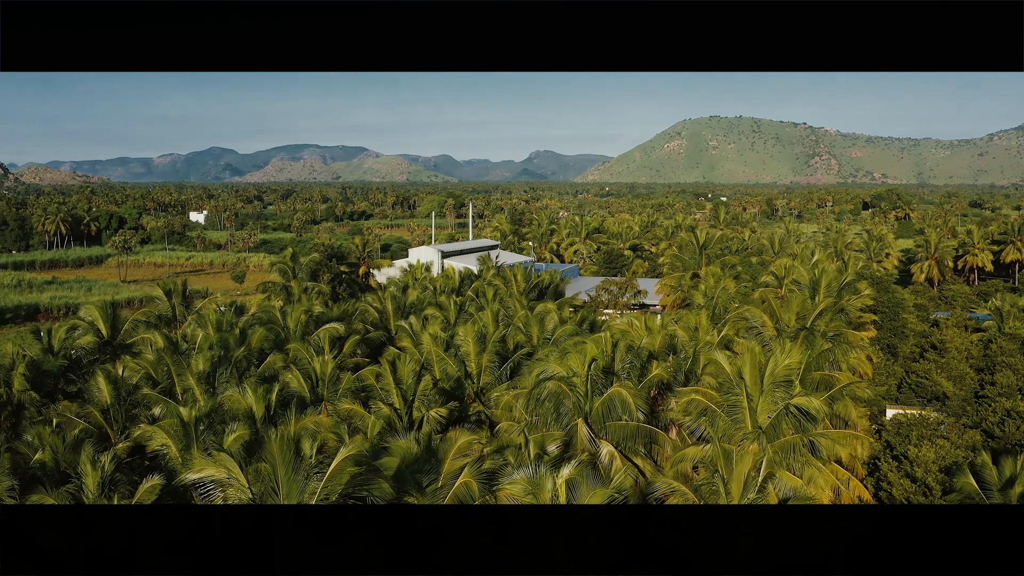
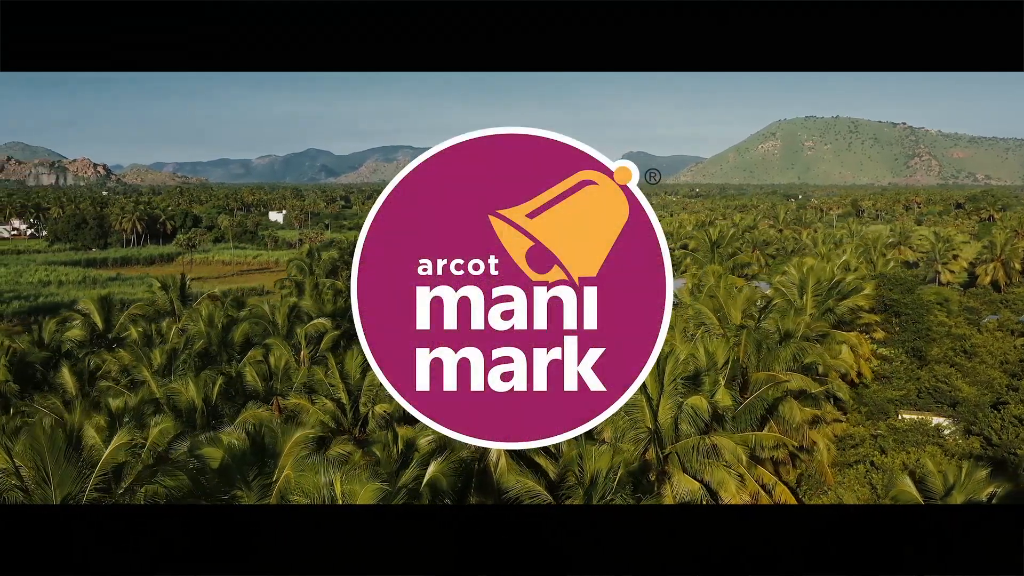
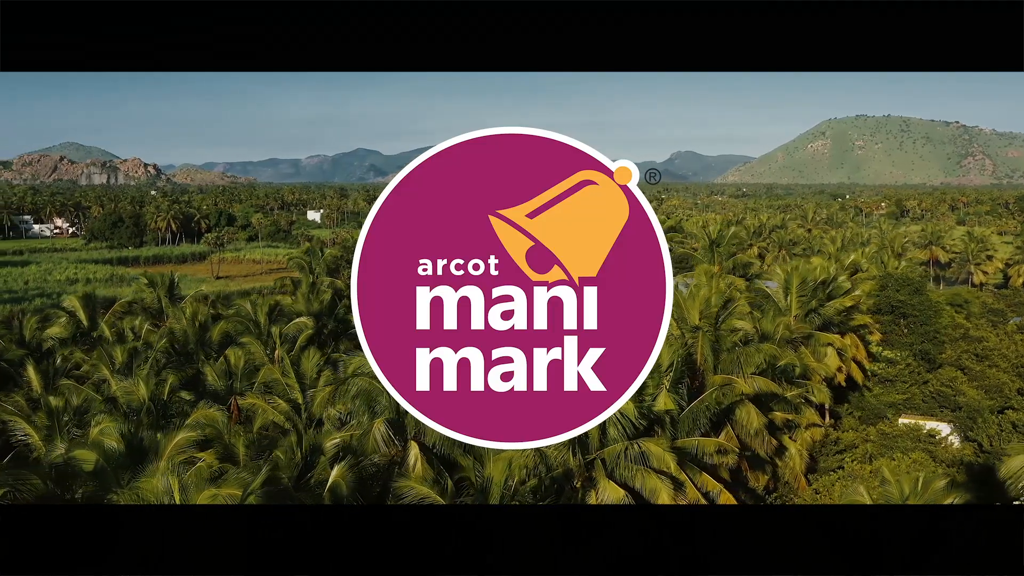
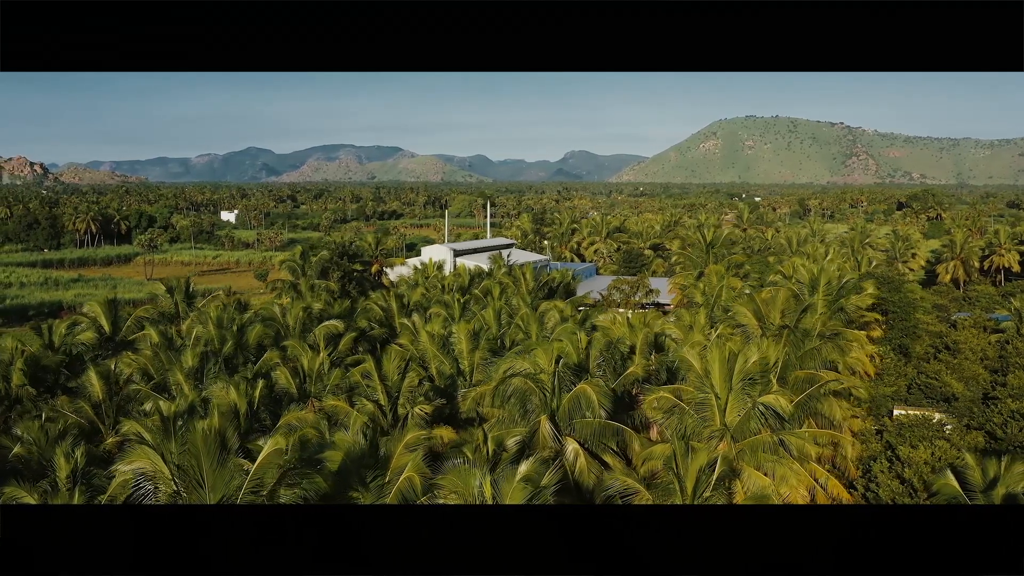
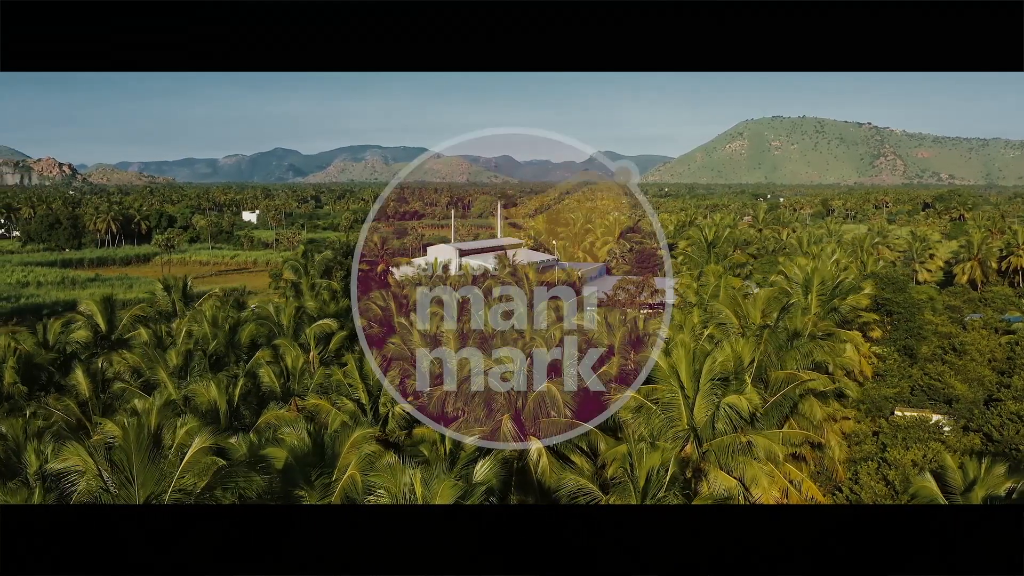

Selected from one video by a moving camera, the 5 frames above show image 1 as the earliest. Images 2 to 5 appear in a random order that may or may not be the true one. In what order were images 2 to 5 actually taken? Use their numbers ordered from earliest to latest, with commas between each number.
4, 5, 2, 3
